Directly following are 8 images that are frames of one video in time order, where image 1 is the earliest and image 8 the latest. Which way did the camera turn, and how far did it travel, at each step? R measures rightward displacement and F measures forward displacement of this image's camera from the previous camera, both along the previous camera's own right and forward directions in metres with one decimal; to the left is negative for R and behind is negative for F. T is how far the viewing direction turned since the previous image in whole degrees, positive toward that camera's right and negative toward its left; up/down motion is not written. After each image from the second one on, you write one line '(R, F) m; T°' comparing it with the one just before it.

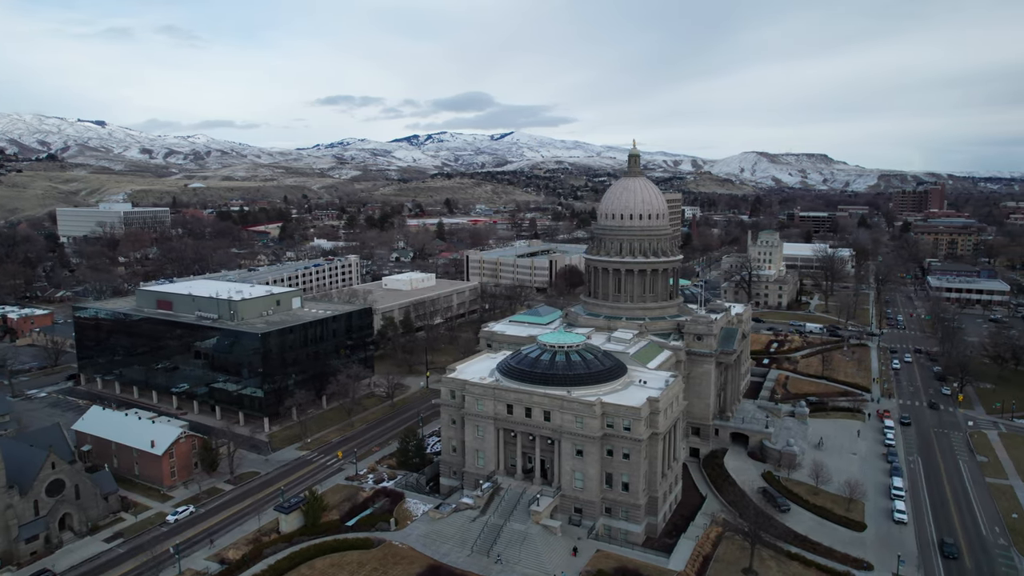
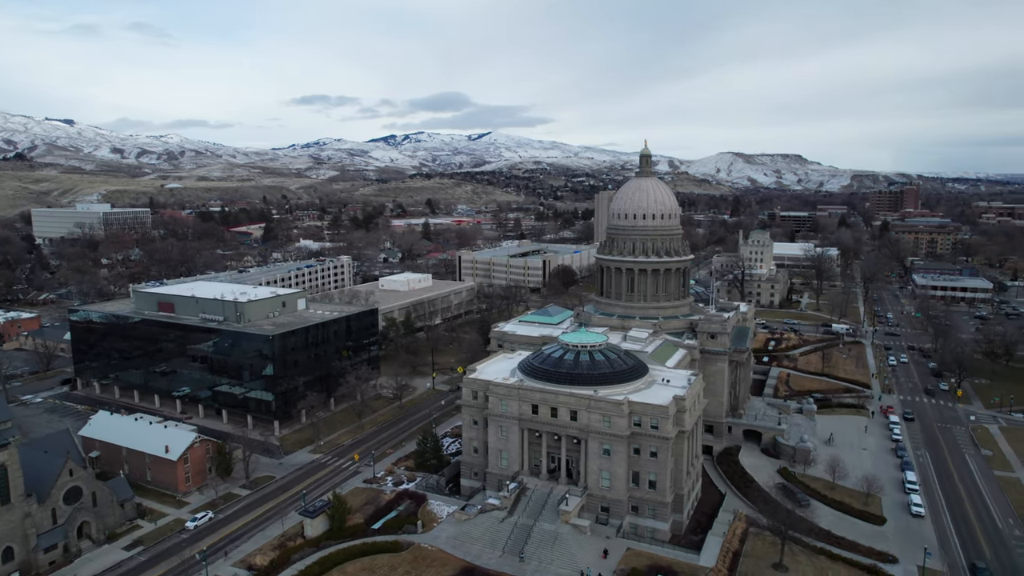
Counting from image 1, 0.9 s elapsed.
(-3.7, +0.1) m; +2°
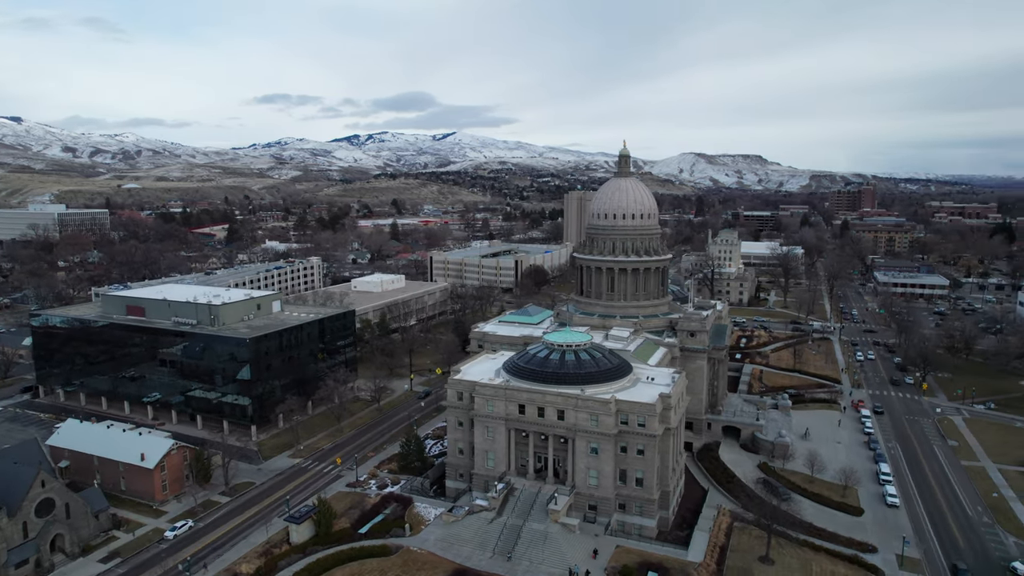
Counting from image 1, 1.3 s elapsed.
(-1.6, +0.1) m; +3°
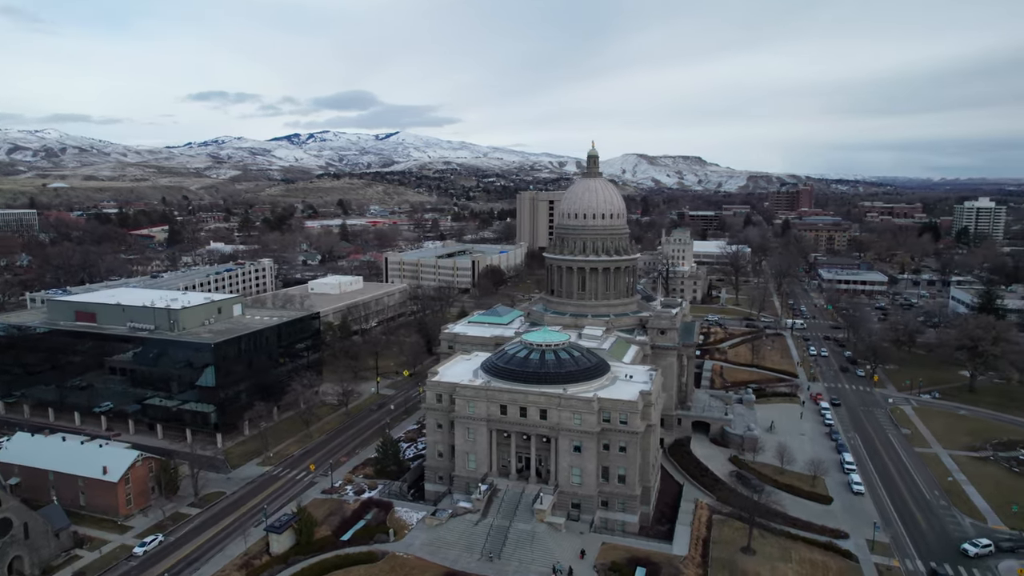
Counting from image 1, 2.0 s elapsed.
(-2.8, +0.2) m; +5°
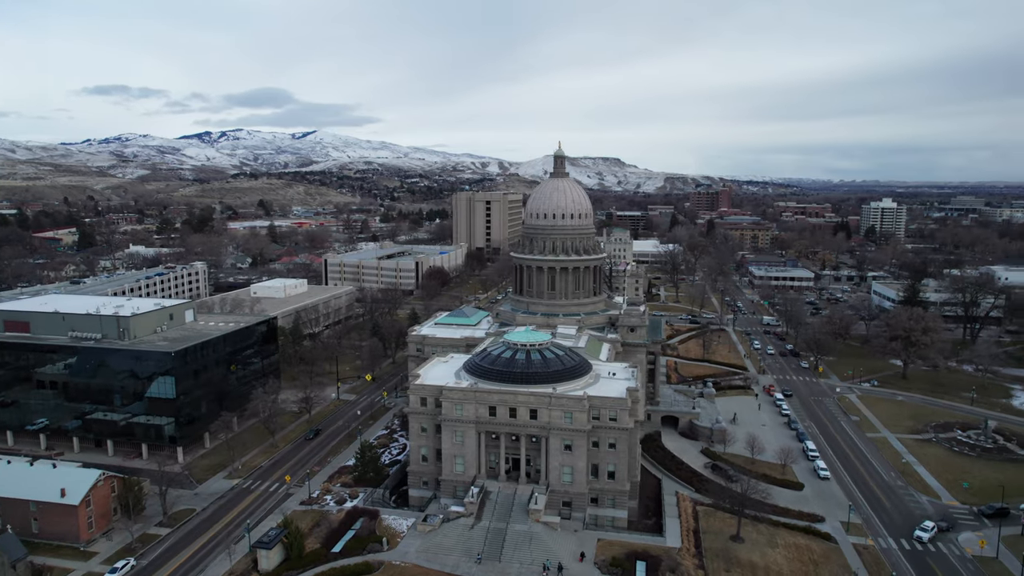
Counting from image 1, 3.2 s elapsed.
(-5.1, +0.5) m; +7°
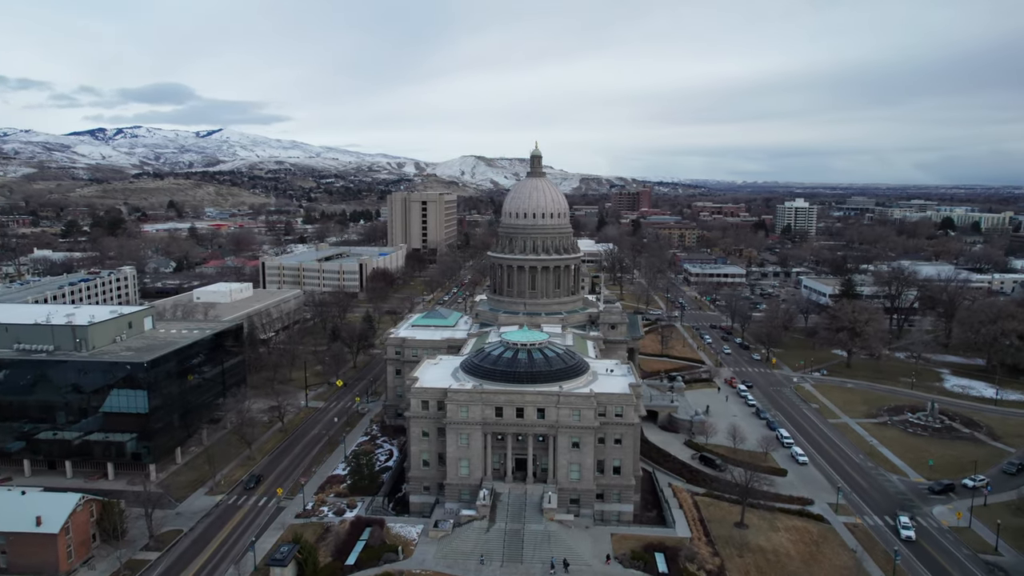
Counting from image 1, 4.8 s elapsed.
(-6.8, +0.7) m; +7°
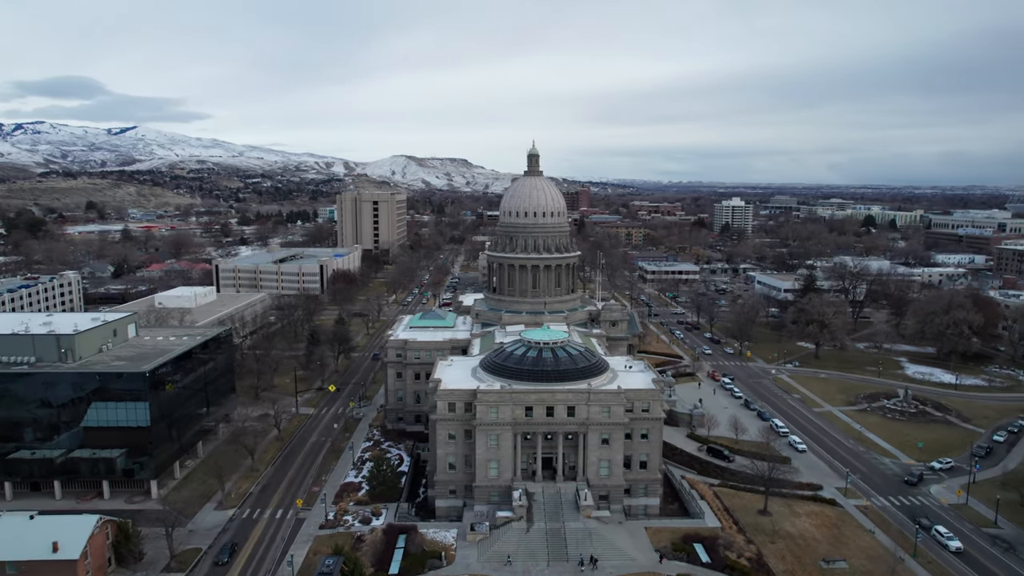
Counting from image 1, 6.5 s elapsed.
(-7.5, +0.7) m; +6°
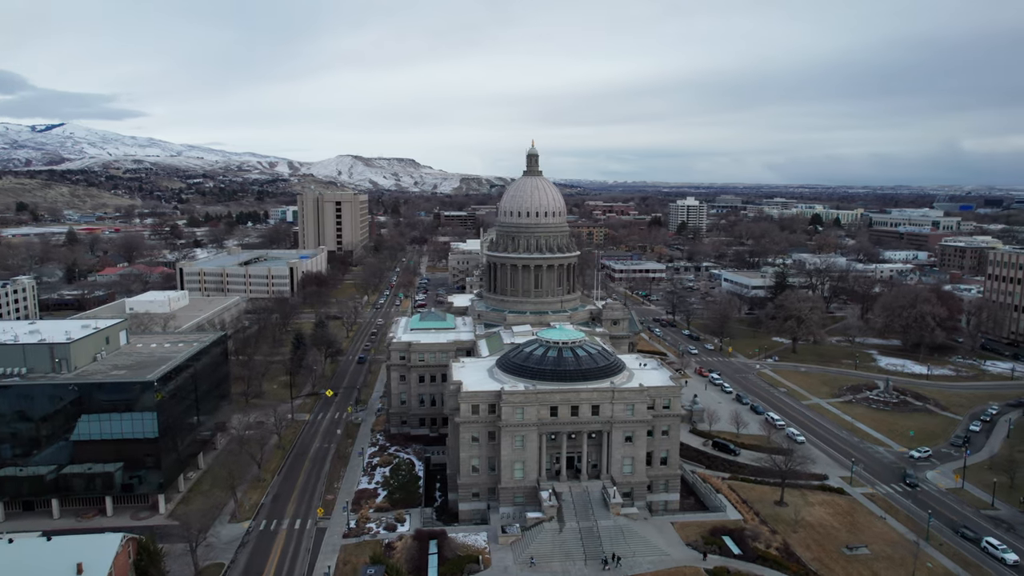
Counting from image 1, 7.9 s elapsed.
(-5.8, +0.5) m; +5°
